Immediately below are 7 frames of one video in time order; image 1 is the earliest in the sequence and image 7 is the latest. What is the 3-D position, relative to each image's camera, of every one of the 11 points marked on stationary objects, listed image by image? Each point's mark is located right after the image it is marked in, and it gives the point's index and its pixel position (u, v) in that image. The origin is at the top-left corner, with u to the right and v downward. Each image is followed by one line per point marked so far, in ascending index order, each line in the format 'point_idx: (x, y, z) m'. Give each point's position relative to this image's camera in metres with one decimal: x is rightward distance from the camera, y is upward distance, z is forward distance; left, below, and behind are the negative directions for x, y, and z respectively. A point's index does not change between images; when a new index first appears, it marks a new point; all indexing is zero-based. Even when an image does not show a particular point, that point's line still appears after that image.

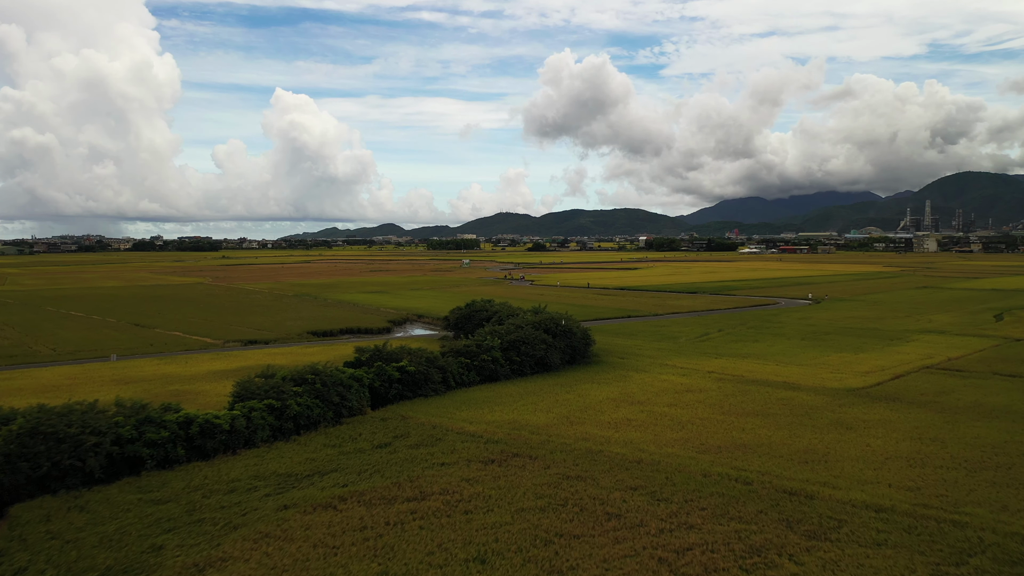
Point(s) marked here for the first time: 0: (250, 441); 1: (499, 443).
0: (-6.0, -3.5, +19.0) m
1: (-0.3, -3.6, +19.0) m
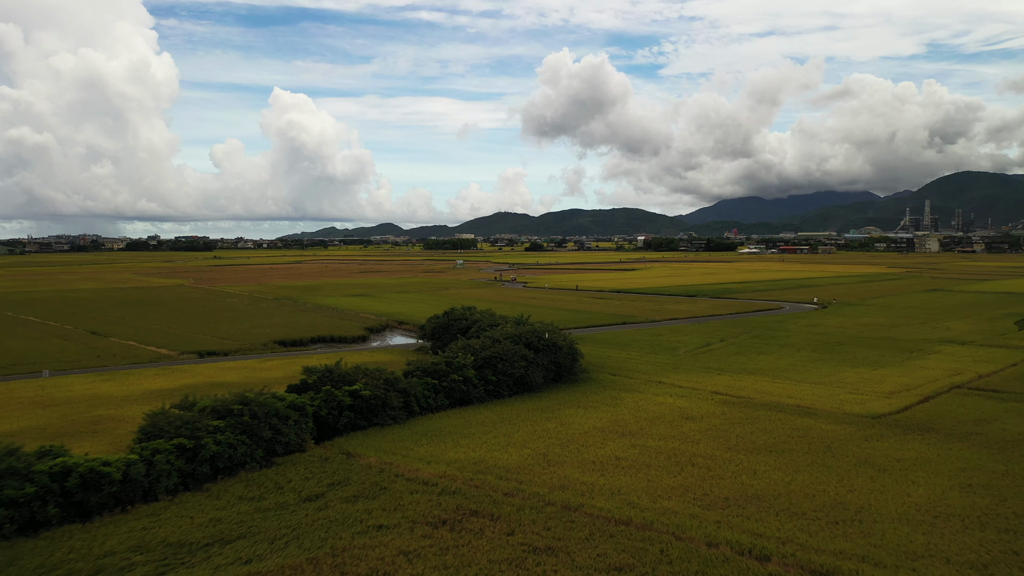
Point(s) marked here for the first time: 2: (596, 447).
0: (-6.7, -3.8, +15.4) m
1: (-1.0, -3.9, +15.4) m
2: (+1.9, -3.7, +19.4) m
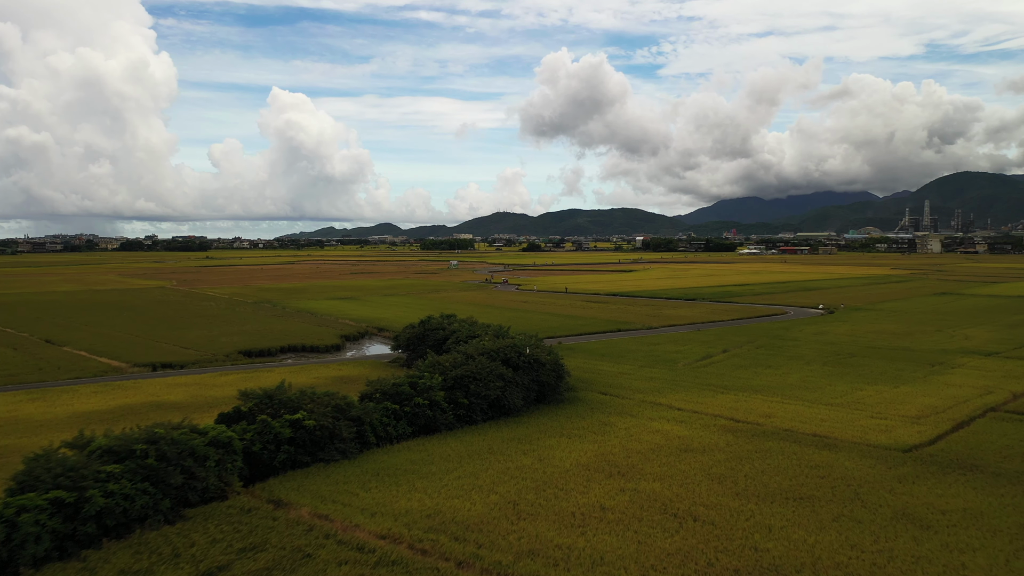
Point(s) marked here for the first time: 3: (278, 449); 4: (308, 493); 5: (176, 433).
0: (-7.4, -4.1, +12.2) m
1: (-1.7, -4.1, +12.2) m
2: (+1.3, -4.0, +16.2) m
3: (-5.0, -3.4, +17.7) m
4: (-3.9, -3.9, +16.1) m
5: (-6.5, -2.8, +16.2) m
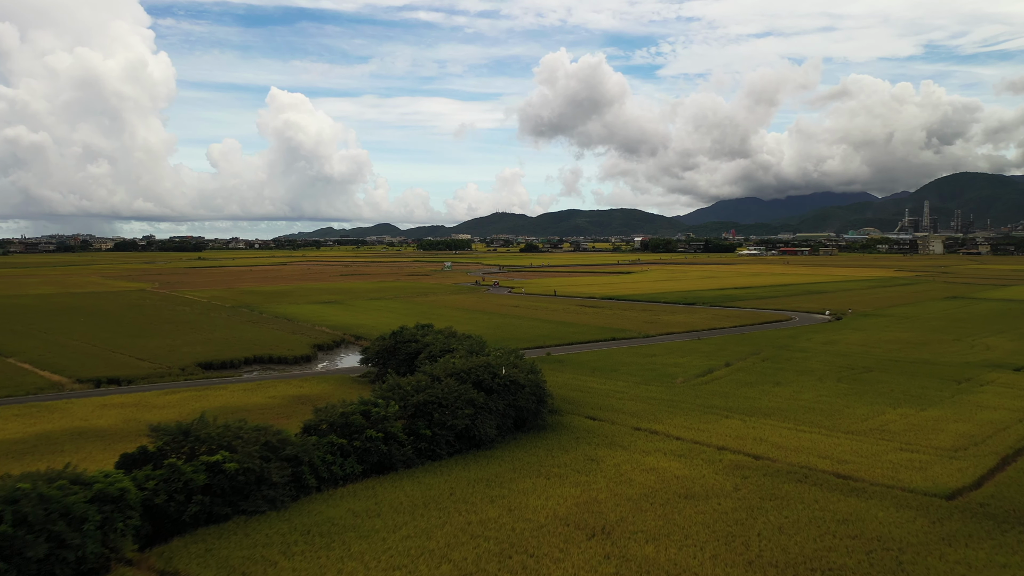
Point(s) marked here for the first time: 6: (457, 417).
0: (-8.0, -4.3, +9.0) m
1: (-2.4, -4.4, +9.0) m
2: (+0.6, -4.2, +13.0) m
3: (-5.6, -3.7, +14.5) m
4: (-4.6, -4.2, +12.9) m
5: (-7.2, -3.1, +13.0) m
6: (-1.3, -3.0, +19.5) m
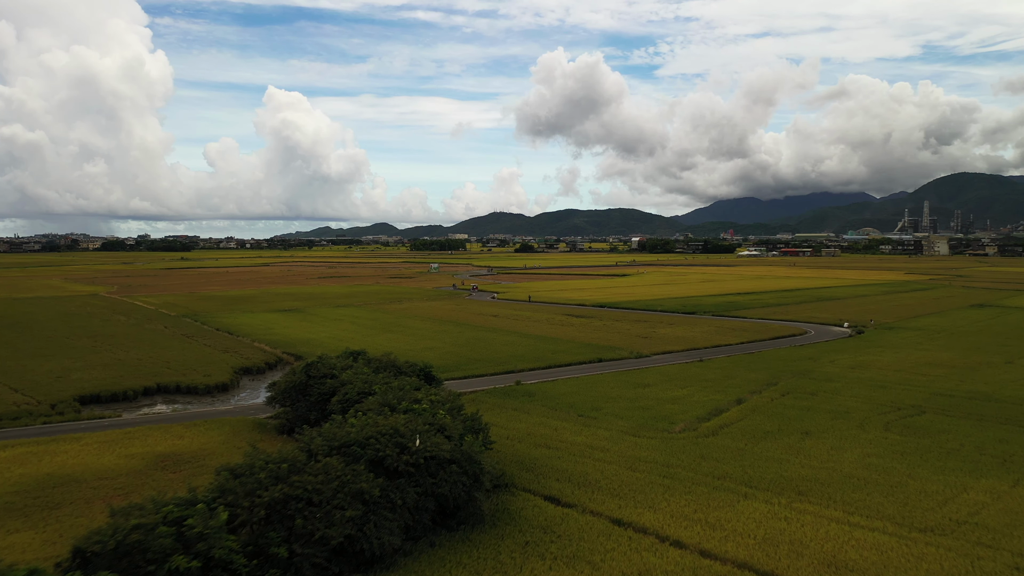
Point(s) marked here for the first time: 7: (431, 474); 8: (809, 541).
0: (-9.4, -4.8, +2.0) m
1: (-3.7, -4.9, +2.1) m
2: (-0.8, -4.8, +6.0) m
3: (-7.0, -4.2, +7.5) m
4: (-6.0, -4.7, +5.9) m
5: (-8.6, -3.6, +6.0) m
6: (-2.7, -3.5, +12.5) m
7: (-1.4, -3.2, +14.4) m
8: (+5.0, -4.3, +14.1) m
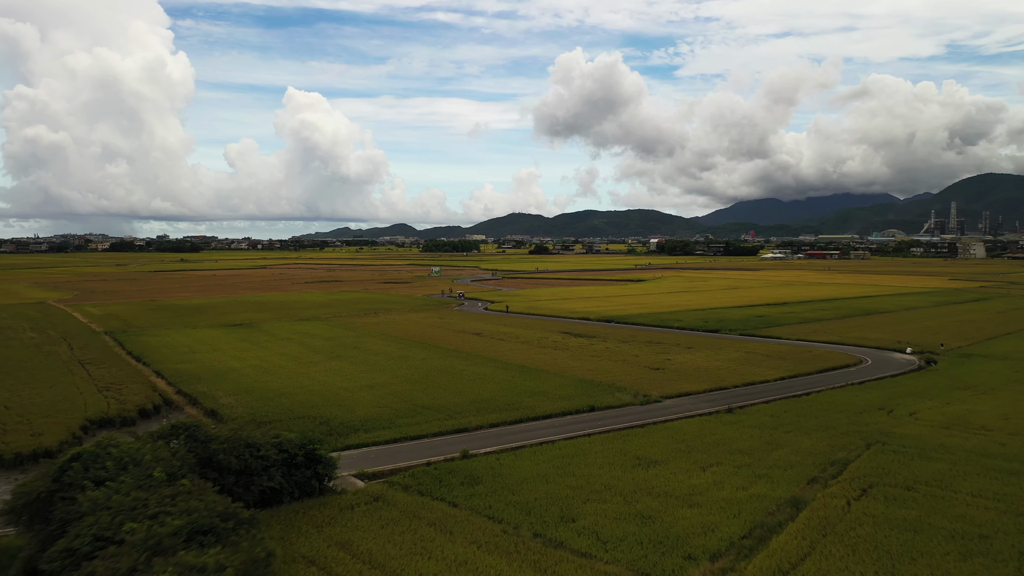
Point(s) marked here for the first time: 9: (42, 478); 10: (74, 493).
0: (-11.5, -5.5, -7.4) m
1: (-5.8, -5.6, -7.5) m
2: (-2.8, -5.4, -3.6) m
3: (-9.0, -4.9, -2.0) m
4: (-7.9, -5.4, -3.6) m
5: (-10.5, -4.2, -3.5) m
6: (-4.5, -4.2, +2.9) m
7: (-3.2, -3.9, +4.7) m
8: (+3.2, -5.0, +4.4) m
9: (-7.5, -3.1, +13.7) m
10: (-6.6, -3.1, +13.0) m
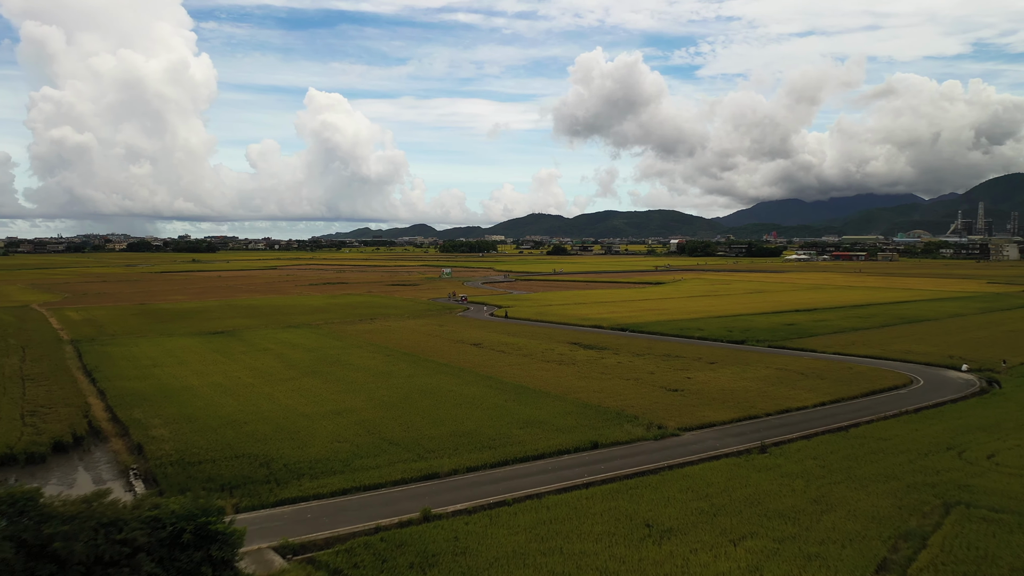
0: (-12.7, -5.7, -11.8) m
1: (-7.0, -5.8, -12.0) m
2: (-3.9, -5.7, -8.2) m
3: (-10.0, -5.1, -6.4) m
4: (-9.0, -5.7, -8.1) m
5: (-11.6, -4.5, -7.9) m
6: (-5.4, -4.5, -1.6) m
7: (-4.1, -4.1, +0.2) m
8: (+2.3, -5.3, -0.4) m
9: (-8.2, -3.3, +9.3) m
10: (-7.3, -3.4, +8.5) m
